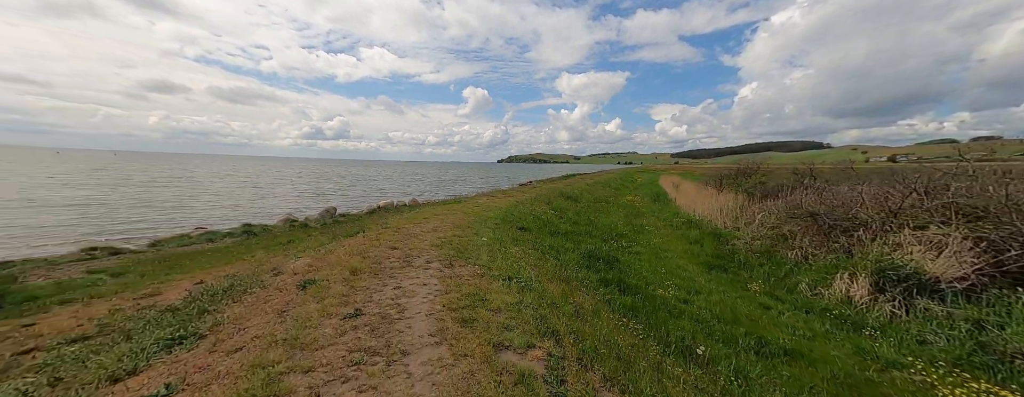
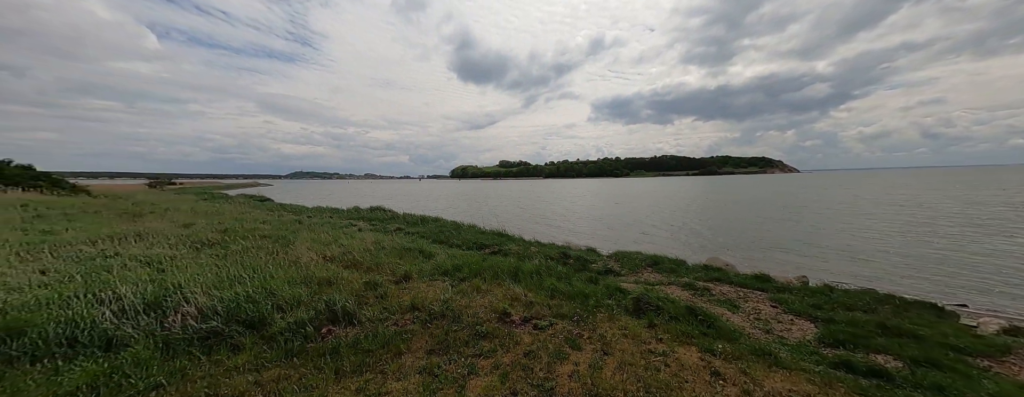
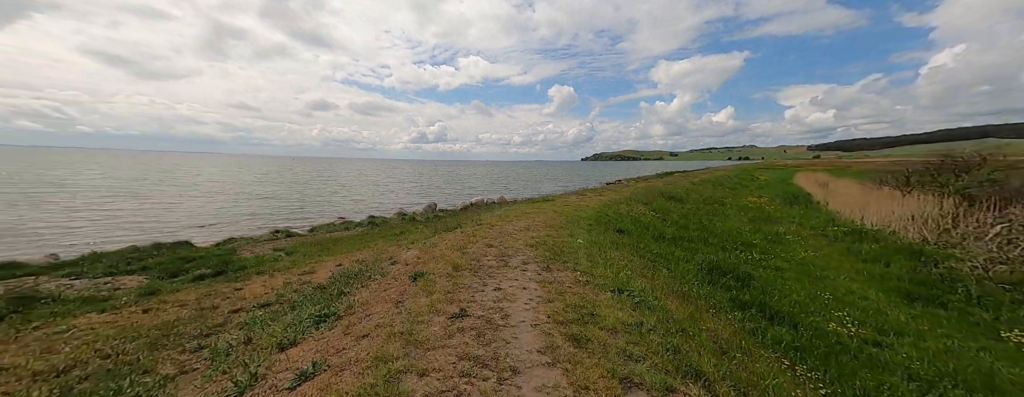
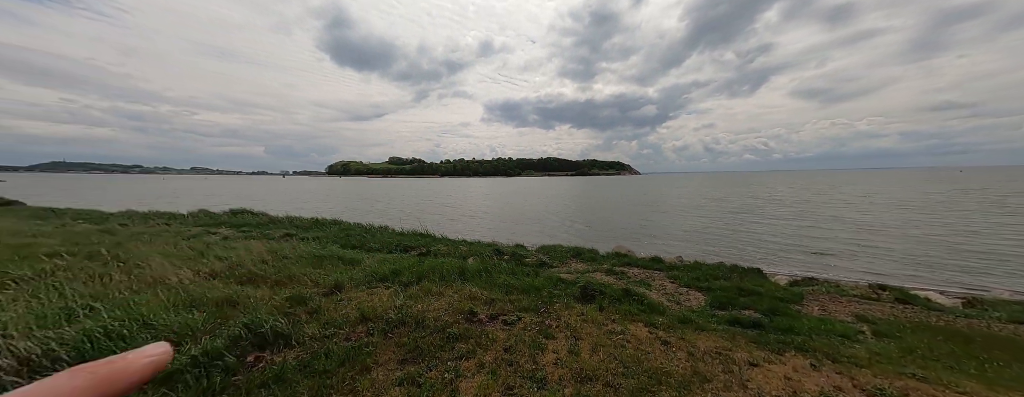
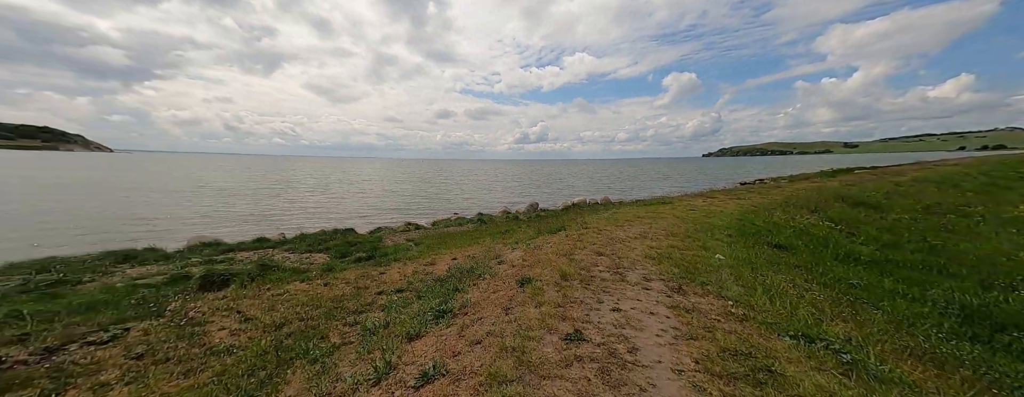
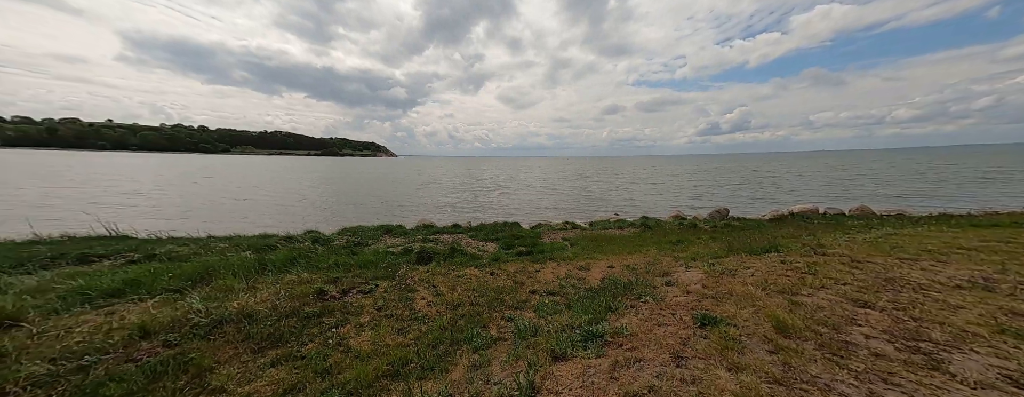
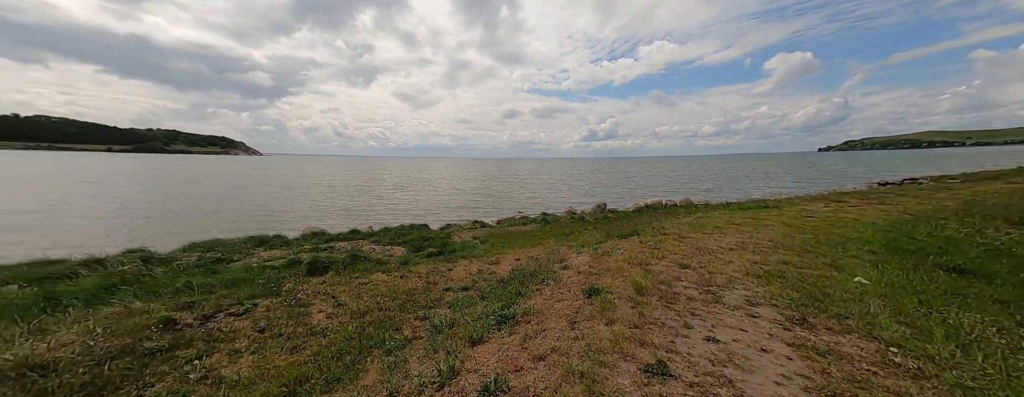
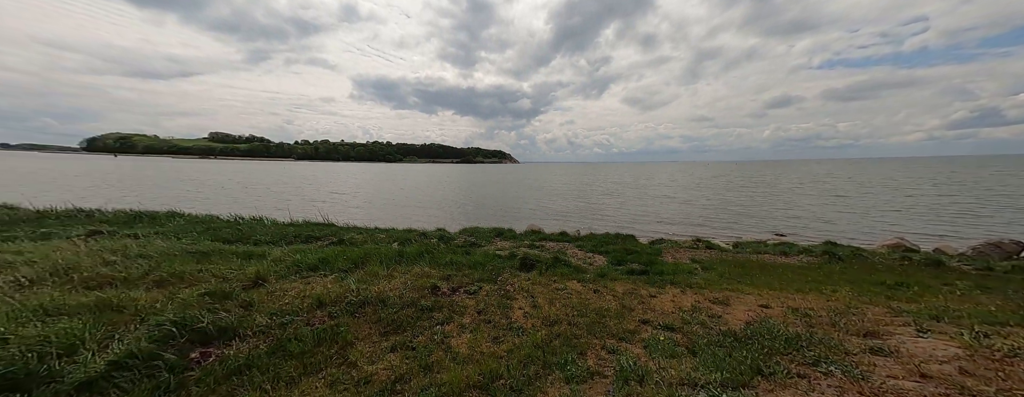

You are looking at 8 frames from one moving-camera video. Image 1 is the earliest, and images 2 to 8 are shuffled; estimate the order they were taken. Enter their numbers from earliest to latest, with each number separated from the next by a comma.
3, 5, 7, 6, 8, 4, 2
